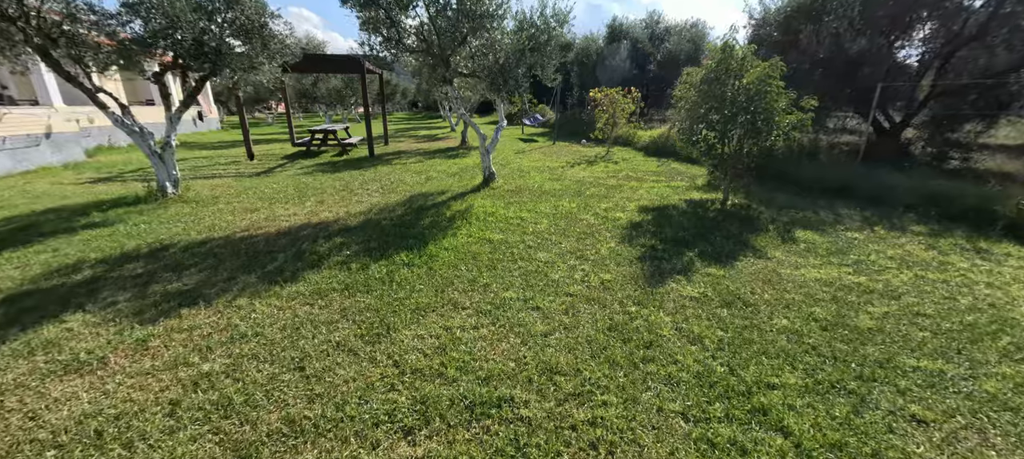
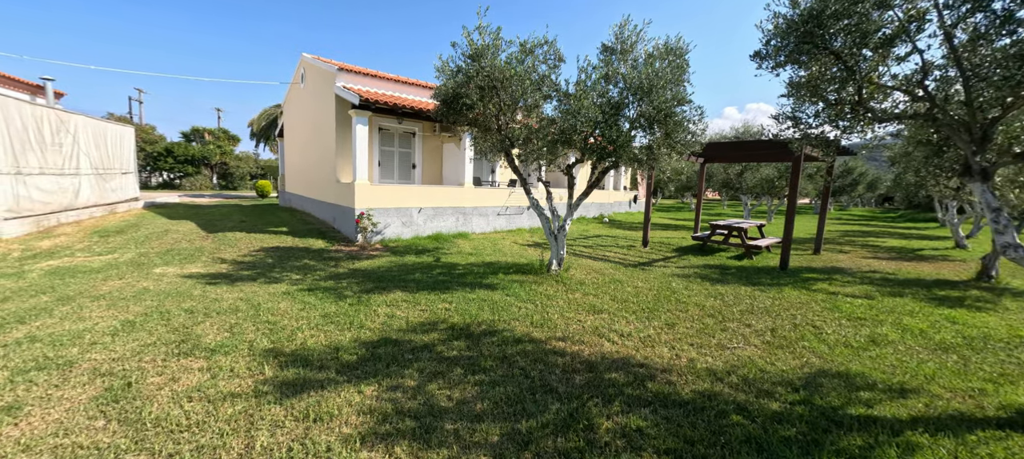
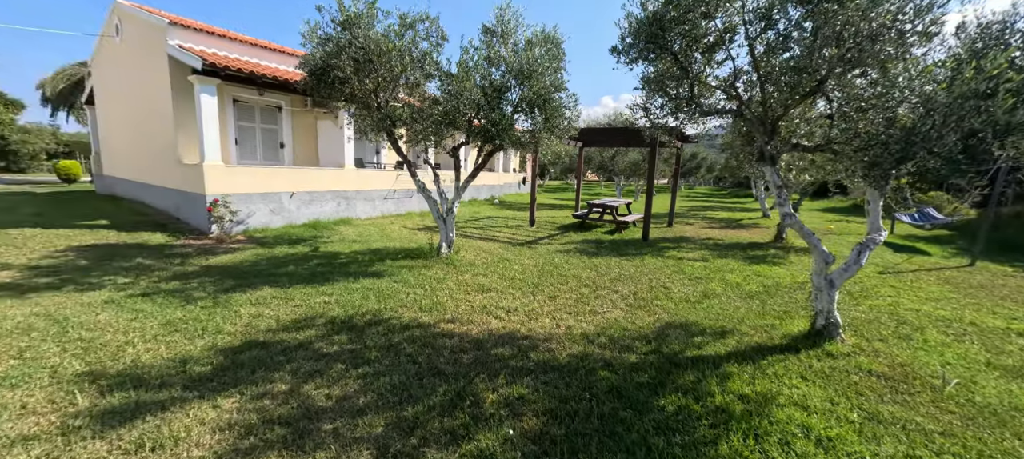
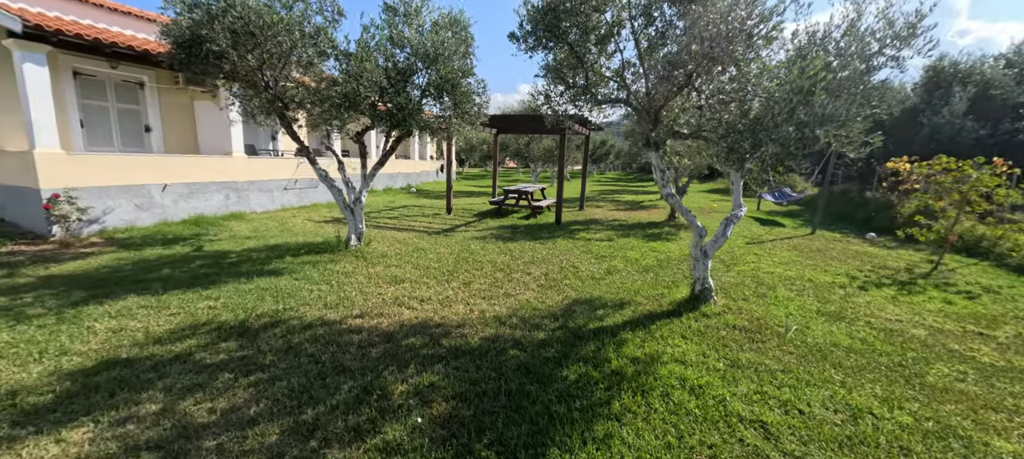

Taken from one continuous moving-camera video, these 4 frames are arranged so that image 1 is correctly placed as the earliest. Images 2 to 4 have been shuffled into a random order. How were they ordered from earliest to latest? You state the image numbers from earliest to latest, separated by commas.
4, 3, 2
